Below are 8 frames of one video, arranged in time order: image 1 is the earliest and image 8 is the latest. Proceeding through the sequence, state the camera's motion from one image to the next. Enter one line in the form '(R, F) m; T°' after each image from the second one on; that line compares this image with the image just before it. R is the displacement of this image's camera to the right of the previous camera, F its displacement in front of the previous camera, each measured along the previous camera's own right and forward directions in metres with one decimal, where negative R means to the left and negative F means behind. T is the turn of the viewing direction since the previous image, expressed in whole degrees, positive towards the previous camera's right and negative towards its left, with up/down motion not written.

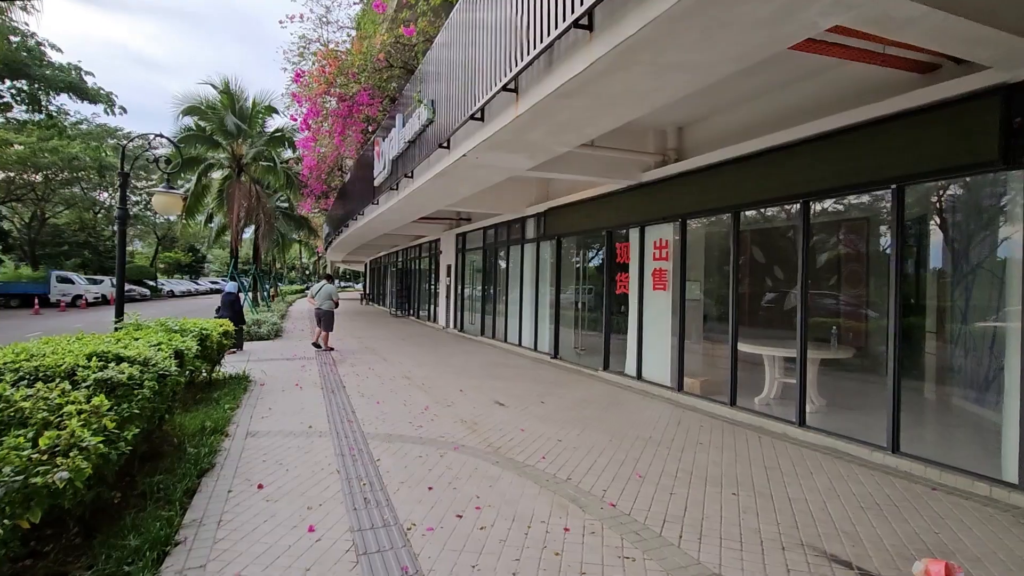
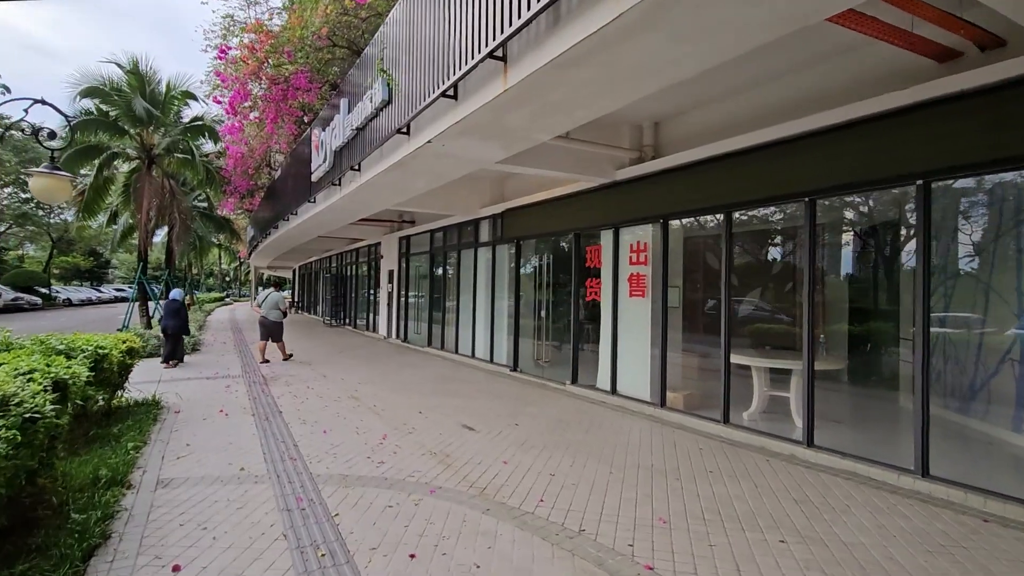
(-0.4, +0.9) m; +7°
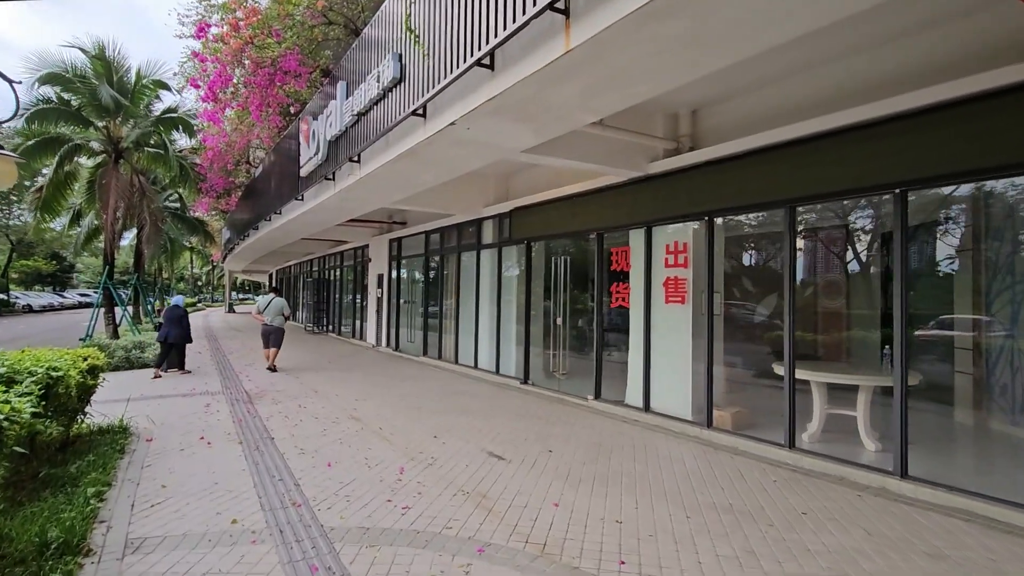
(-0.5, +0.8) m; +2°
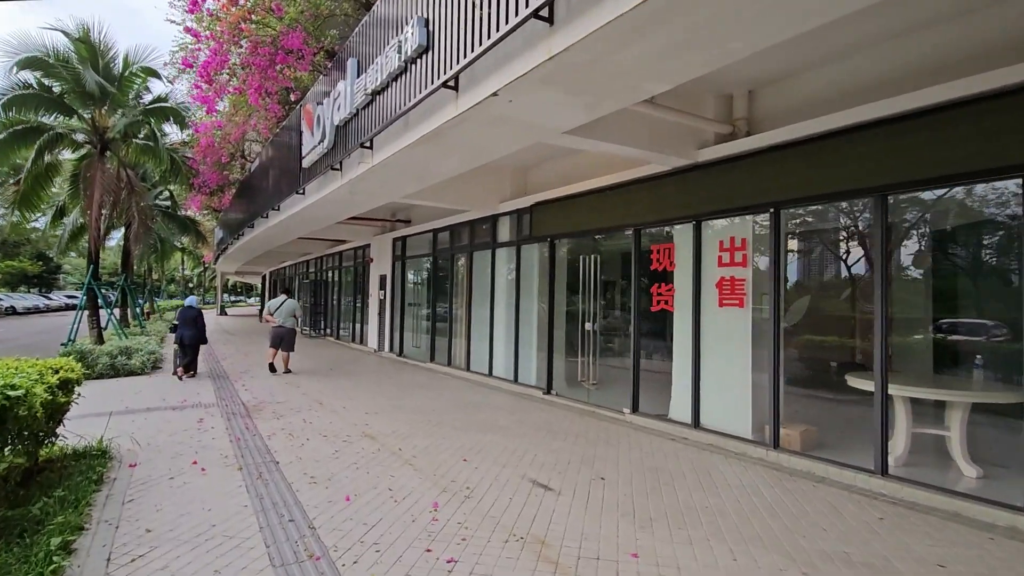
(-0.5, +0.7) m; +1°
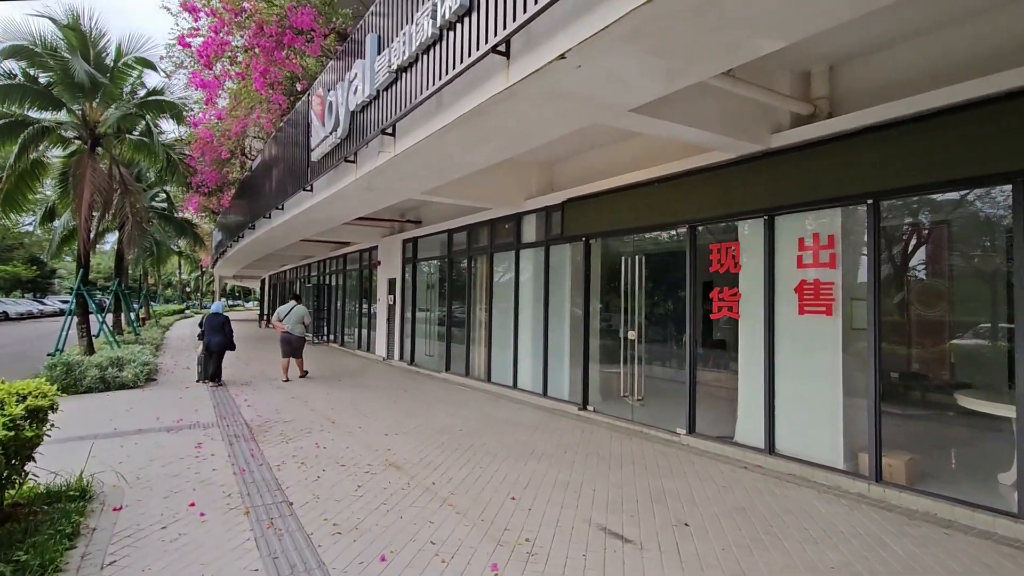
(-0.5, +0.8) m; 0°
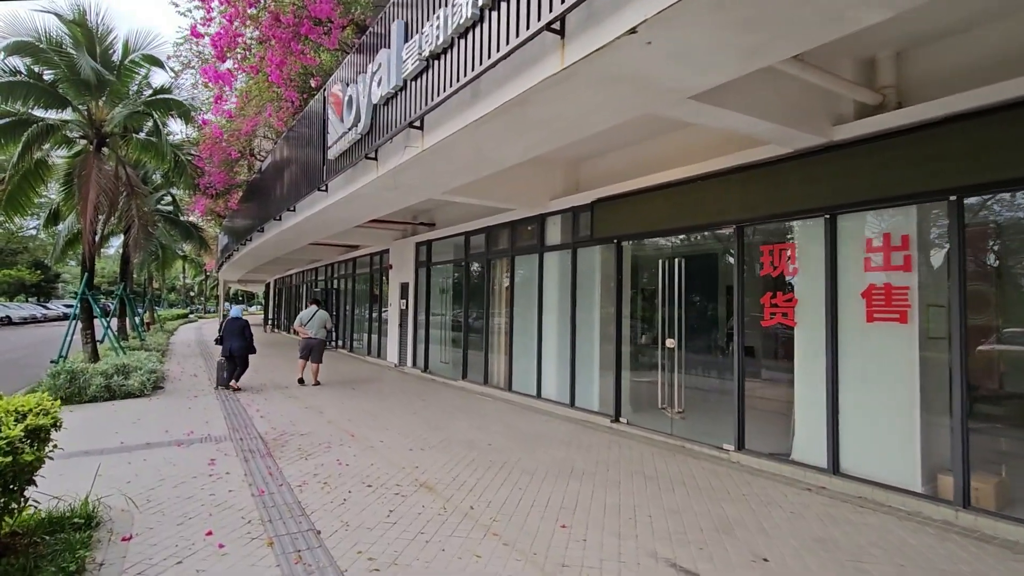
(-0.3, +0.4) m; 0°
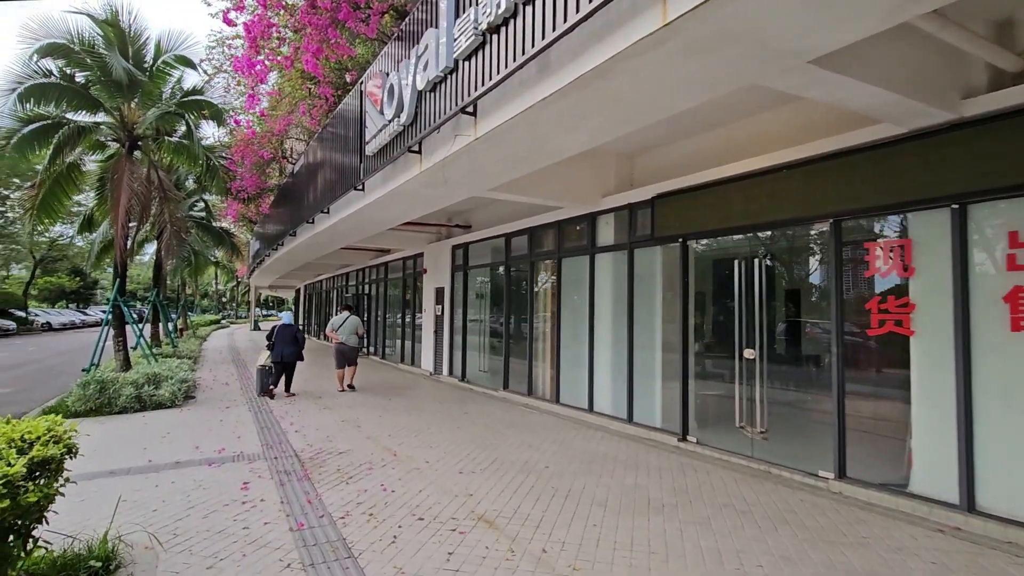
(-0.4, +0.6) m; -3°
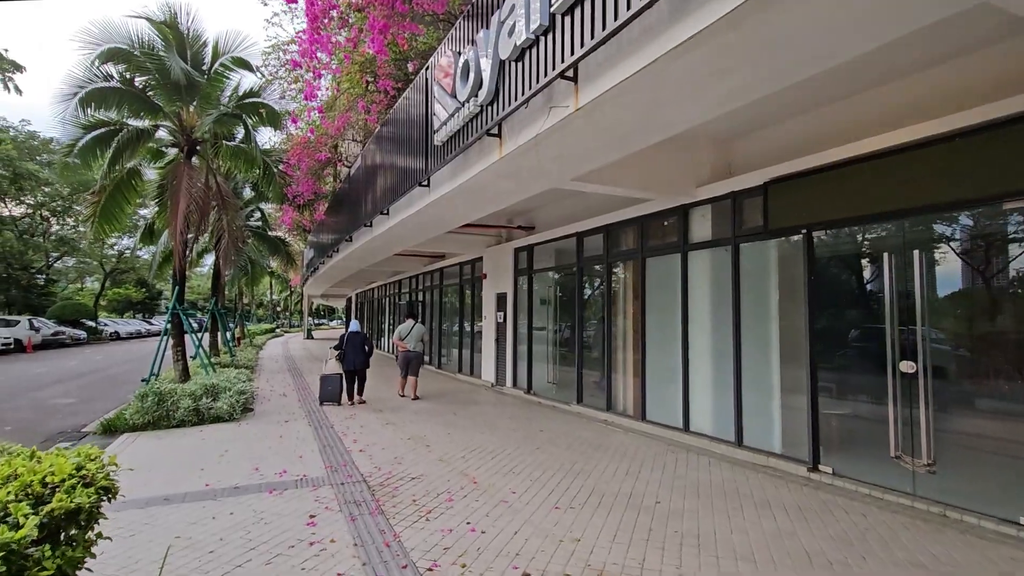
(-0.5, +0.8) m; -5°
